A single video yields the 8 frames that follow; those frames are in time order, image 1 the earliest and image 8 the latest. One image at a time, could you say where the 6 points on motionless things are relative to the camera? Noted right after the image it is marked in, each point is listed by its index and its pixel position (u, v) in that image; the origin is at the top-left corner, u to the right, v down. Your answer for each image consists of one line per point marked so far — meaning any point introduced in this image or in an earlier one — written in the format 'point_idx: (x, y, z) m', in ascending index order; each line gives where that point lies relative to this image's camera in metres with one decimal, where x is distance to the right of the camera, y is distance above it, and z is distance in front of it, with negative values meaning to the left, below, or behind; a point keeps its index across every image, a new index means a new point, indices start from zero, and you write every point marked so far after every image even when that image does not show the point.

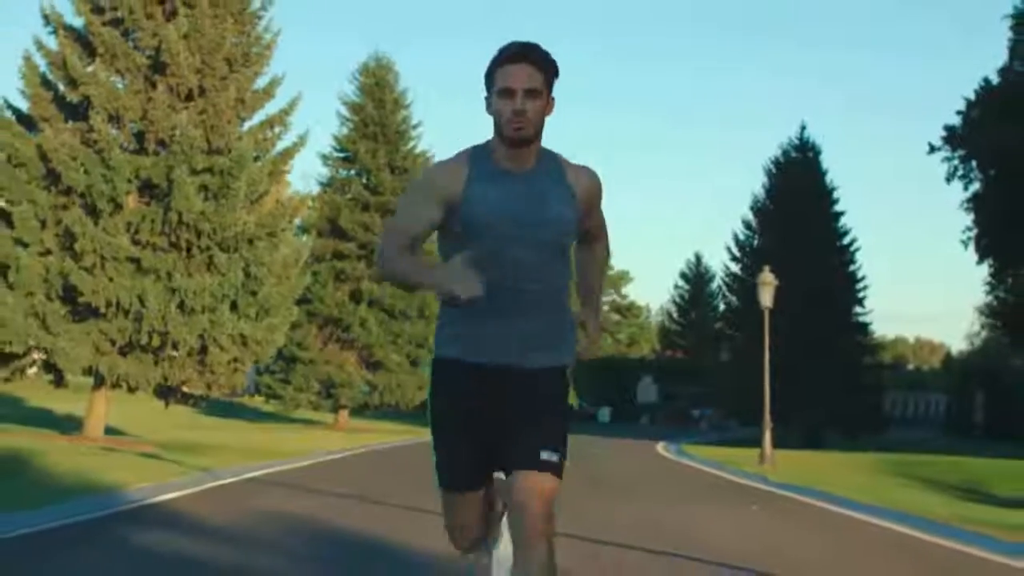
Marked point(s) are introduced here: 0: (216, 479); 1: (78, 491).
0: (-4.0, -2.5, +19.1) m
1: (-5.3, -2.5, +17.6) m
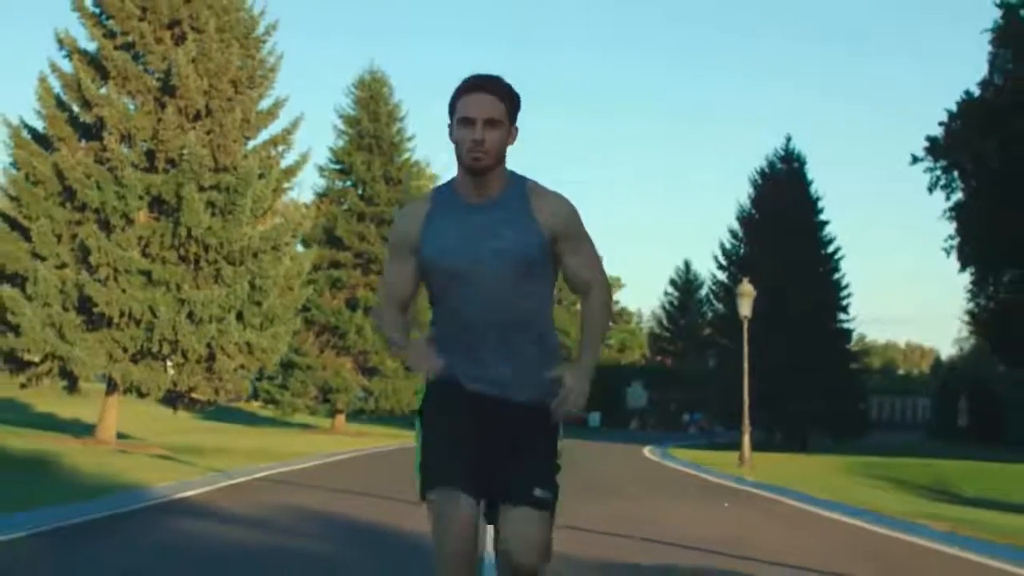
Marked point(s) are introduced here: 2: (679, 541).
0: (-4.1, -2.7, +20.7) m
1: (-5.4, -2.7, +19.1) m
2: (+1.9, -2.8, +16.2) m
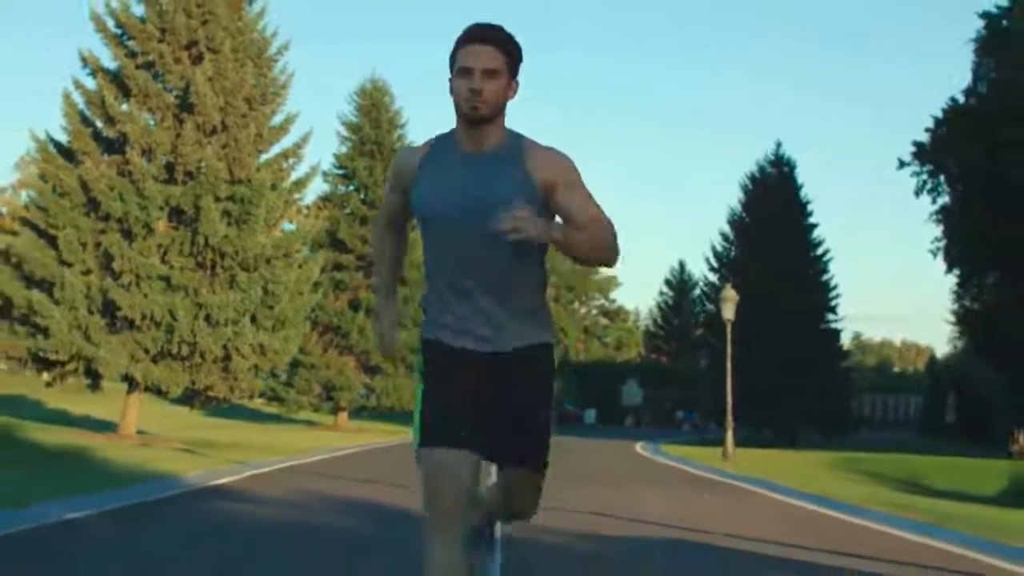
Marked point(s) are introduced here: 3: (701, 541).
0: (-4.2, -2.9, +22.7) m
1: (-5.5, -2.8, +21.1) m
2: (+1.8, -2.9, +18.2) m
3: (+2.1, -2.7, +15.2) m
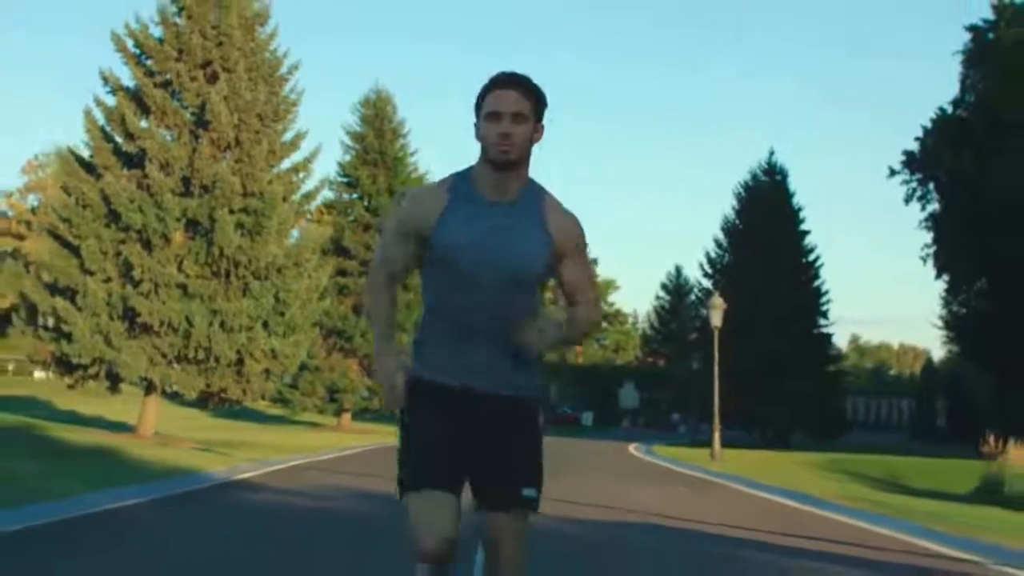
0: (-4.2, -3.0, +24.4) m
1: (-5.5, -3.0, +22.9) m
2: (+1.8, -3.1, +20.0) m
3: (+2.0, -2.8, +16.9) m
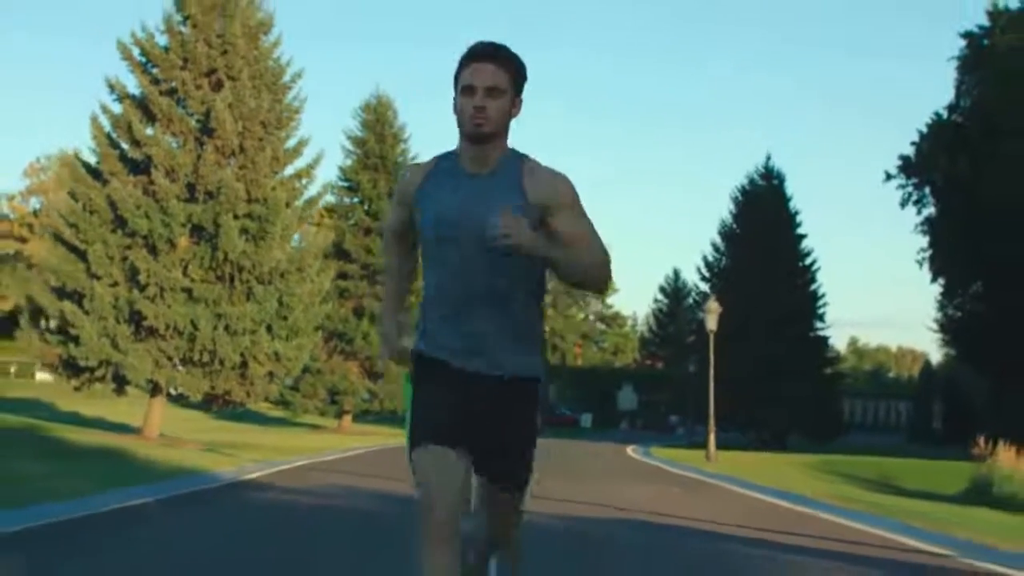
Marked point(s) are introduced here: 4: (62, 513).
0: (-4.2, -3.1, +25.1) m
1: (-5.5, -3.0, +23.5) m
2: (+1.8, -3.2, +20.6) m
3: (+2.0, -2.9, +17.6) m
4: (-5.7, -2.9, +18.1) m
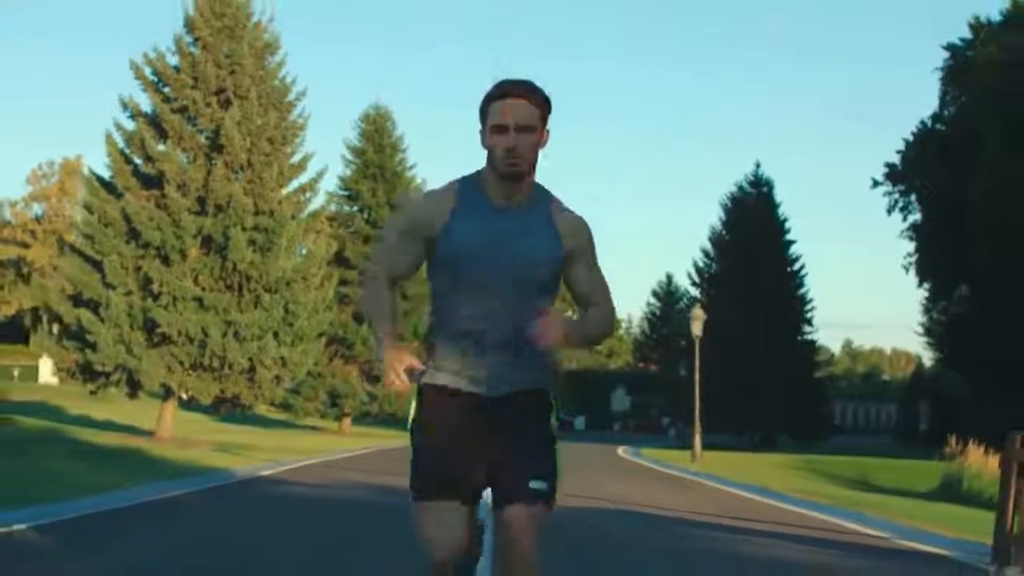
0: (-4.3, -3.3, +26.9) m
1: (-5.6, -3.2, +25.3) m
2: (+1.7, -3.4, +22.4) m
3: (+1.9, -3.1, +19.4) m
4: (-5.8, -3.1, +19.9) m
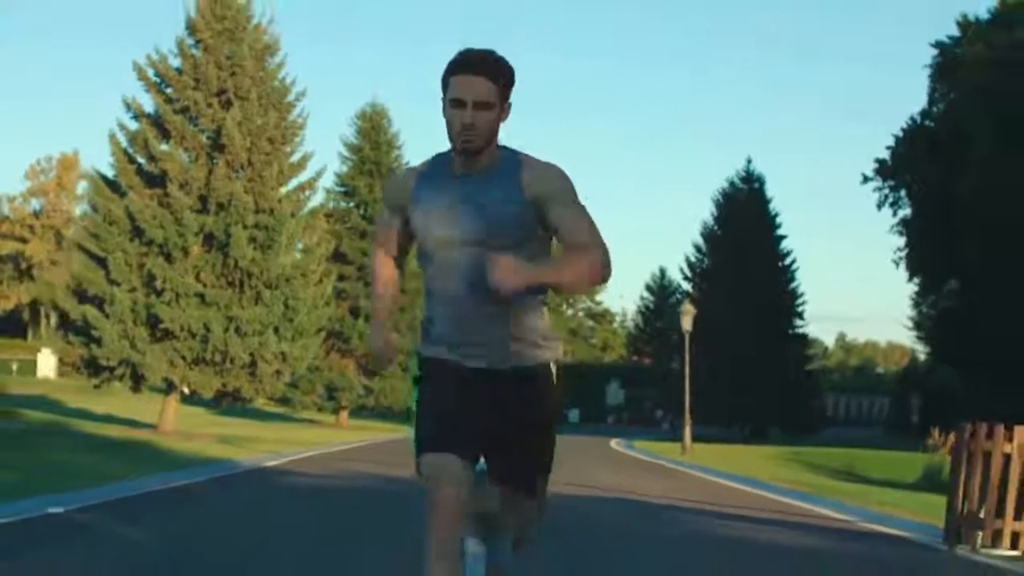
0: (-4.5, -3.3, +27.8) m
1: (-5.7, -3.2, +26.2) m
2: (+1.6, -3.4, +23.4) m
3: (+1.8, -3.1, +20.3) m
4: (-5.9, -3.0, +20.9) m
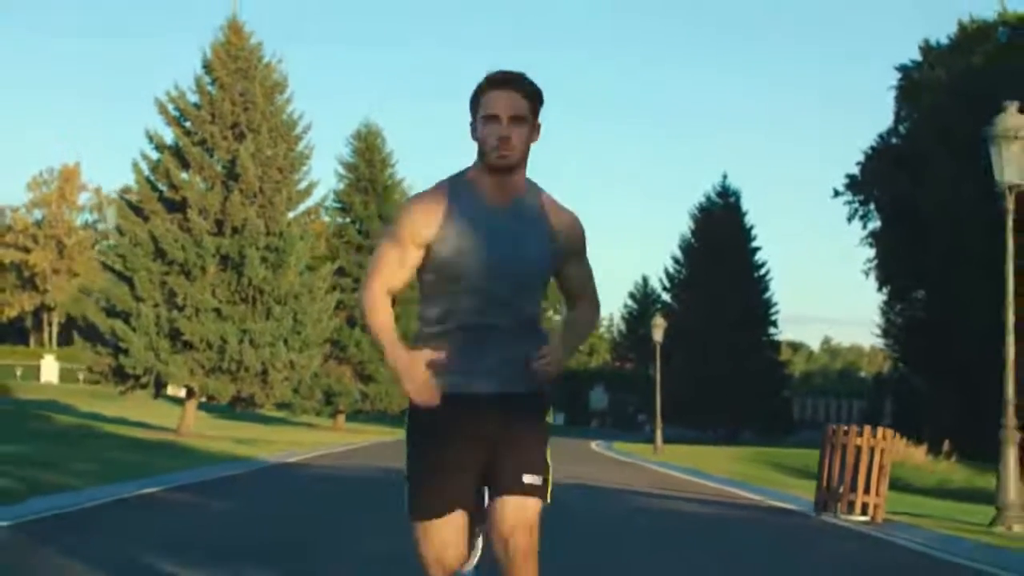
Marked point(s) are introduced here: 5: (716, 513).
0: (-4.8, -3.7, +31.7) m
1: (-6.0, -3.6, +30.1) m
2: (+1.3, -3.8, +27.4) m
3: (+1.6, -3.5, +24.3) m
4: (-6.1, -3.4, +24.7) m
5: (+2.7, -3.1, +19.2) m
